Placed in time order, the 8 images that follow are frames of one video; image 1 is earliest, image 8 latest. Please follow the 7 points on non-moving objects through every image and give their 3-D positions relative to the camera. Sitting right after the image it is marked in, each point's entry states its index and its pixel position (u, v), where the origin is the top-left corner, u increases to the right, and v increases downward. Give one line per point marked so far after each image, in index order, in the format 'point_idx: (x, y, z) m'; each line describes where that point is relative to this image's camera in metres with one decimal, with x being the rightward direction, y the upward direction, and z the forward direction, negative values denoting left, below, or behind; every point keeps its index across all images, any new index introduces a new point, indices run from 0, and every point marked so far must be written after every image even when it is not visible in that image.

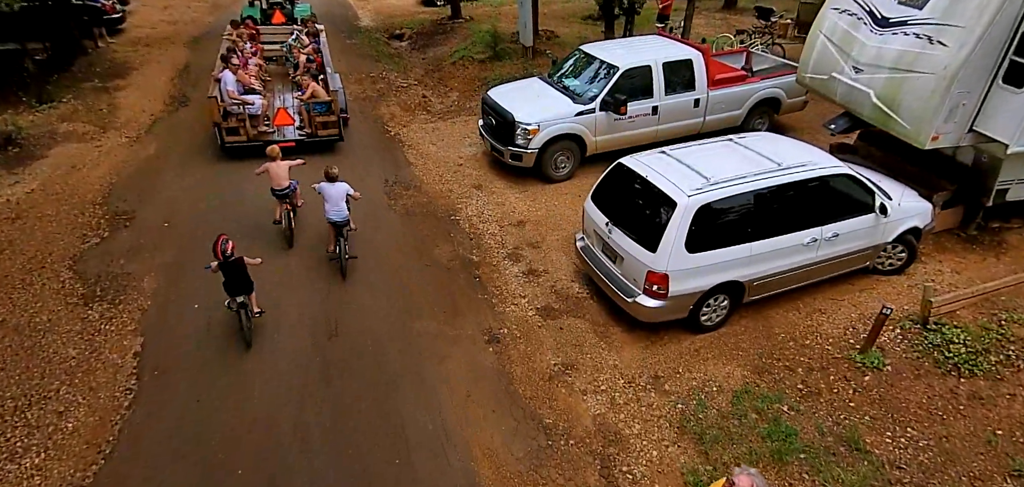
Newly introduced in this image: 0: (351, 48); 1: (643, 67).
0: (-4.8, +5.9, +16.1) m
1: (+2.1, +2.9, +8.6) m
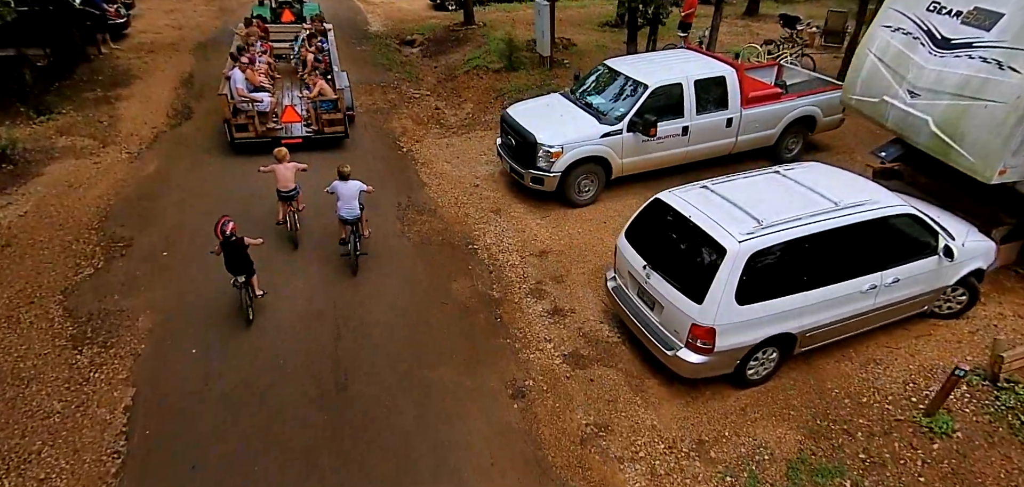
0: (-4.4, +5.5, +15.6) m
1: (+2.5, +2.4, +8.1) m
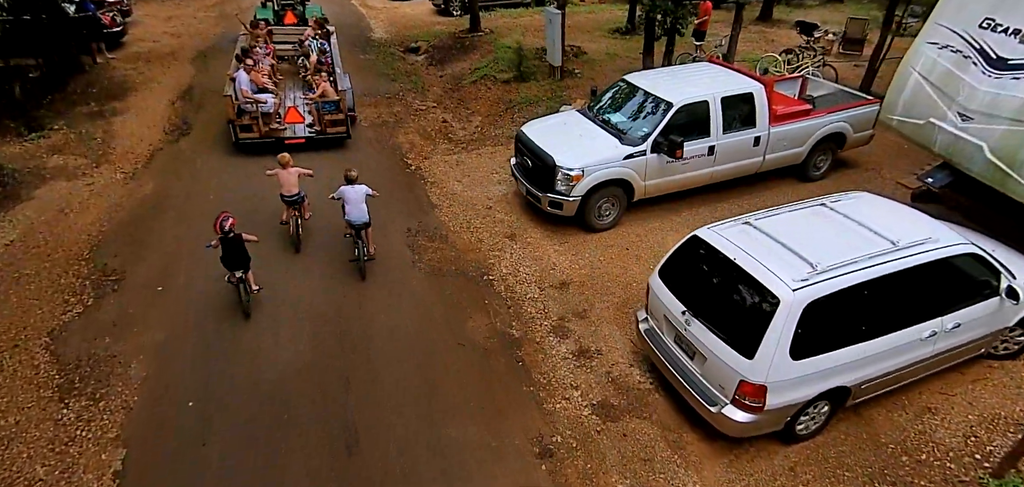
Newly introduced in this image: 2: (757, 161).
0: (-4.2, +5.1, +15.1) m
1: (+2.7, +2.0, +7.6) m
2: (+3.8, +1.3, +8.4) m
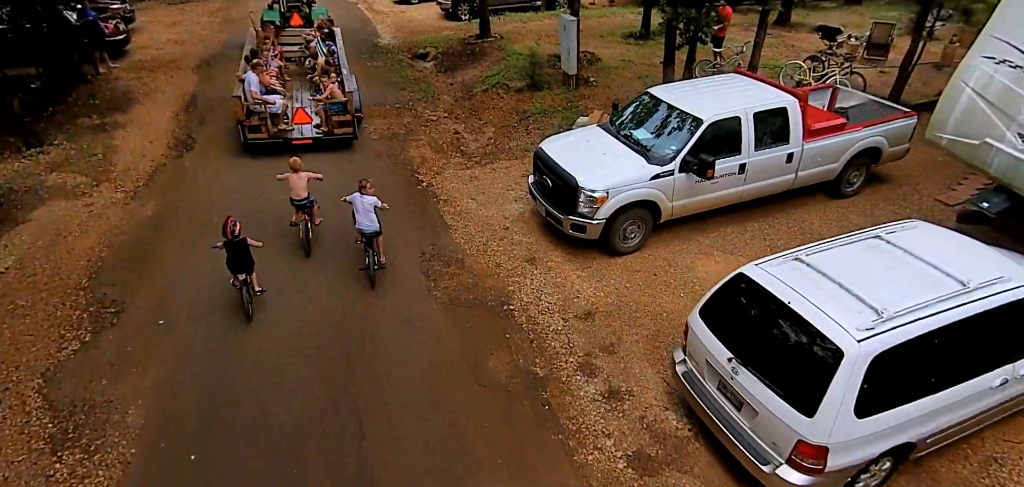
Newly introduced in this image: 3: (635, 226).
0: (-3.9, +4.8, +14.8) m
1: (+2.9, +1.7, +7.2) m
2: (+4.1, +1.0, +7.9) m
3: (+1.7, +0.2, +7.2) m
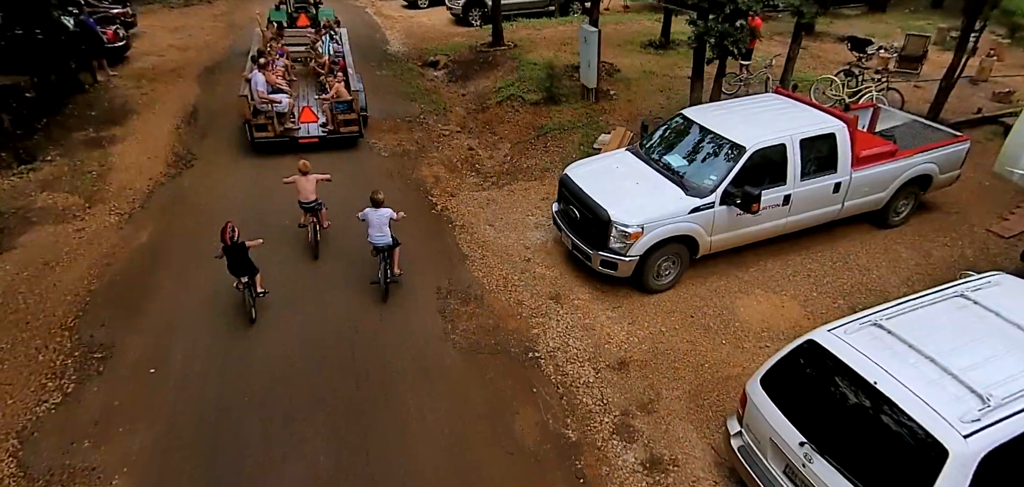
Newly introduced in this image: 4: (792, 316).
0: (-3.5, +4.4, +14.2) m
1: (+3.3, +1.2, +6.6) m
2: (+4.4, +0.5, +7.3) m
3: (+2.0, -0.2, +6.6) m
4: (+3.4, -0.9, +6.5) m
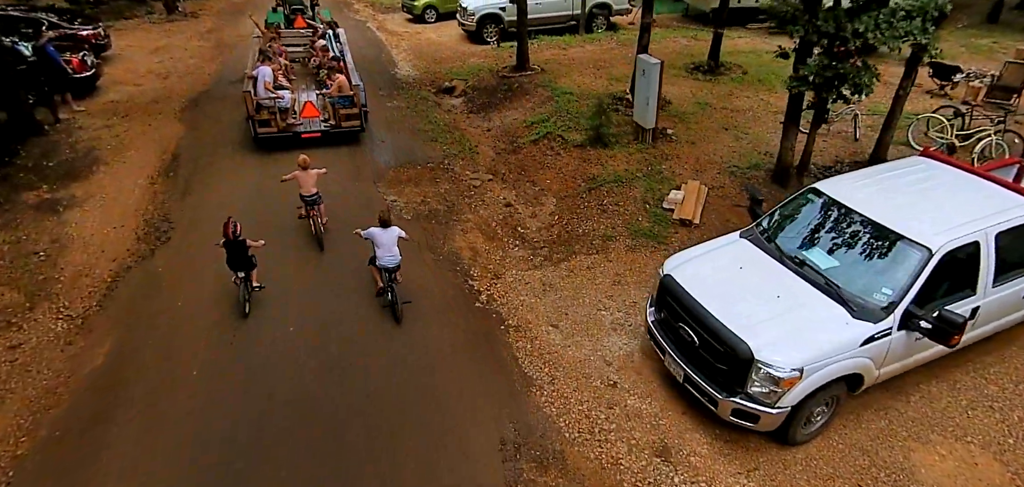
0: (-2.7, +3.1, +12.3) m
1: (+4.1, 0.0, +4.8) m
2: (+5.3, -0.7, +5.5) m
3: (+2.8, -1.5, +4.8) m
4: (+4.3, -2.1, +4.7) m
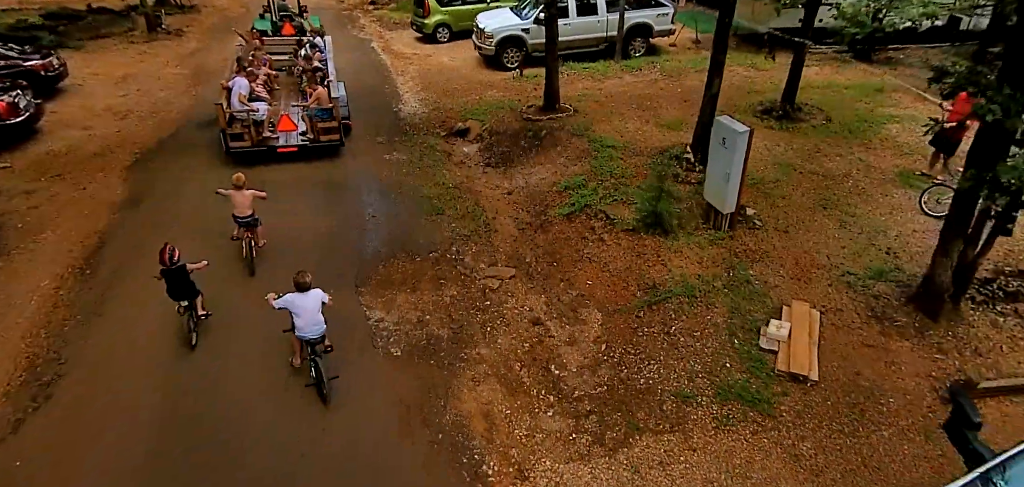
0: (-2.2, +1.5, +10.0) m
1: (+4.3, -1.7, +2.3) m
2: (+5.5, -2.5, +3.0) m
3: (+3.0, -3.1, +2.3) m
4: (+4.5, -3.8, +2.1) m
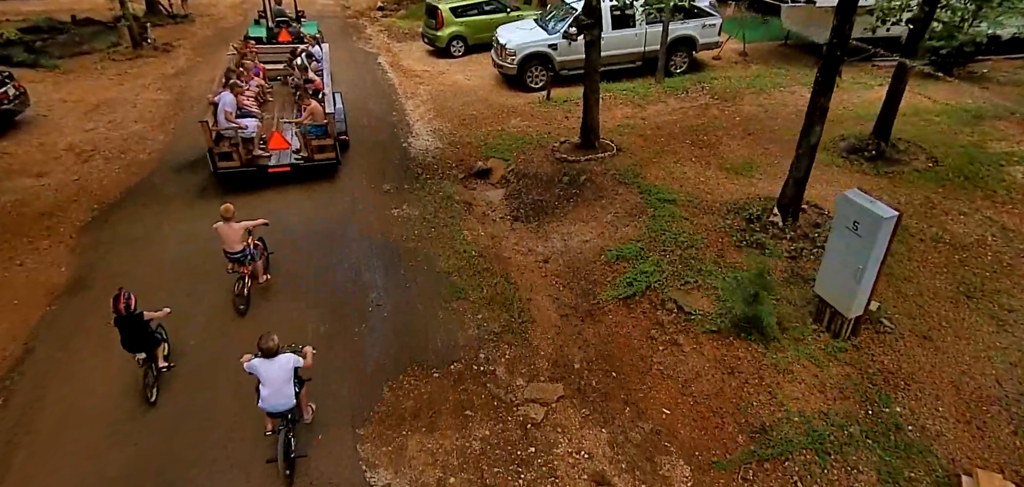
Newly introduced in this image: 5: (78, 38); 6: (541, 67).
0: (-1.7, +0.3, +8.2) m
1: (+4.8, -2.9, +0.4) m
2: (+5.9, -3.6, +1.1) m
3: (+3.5, -4.3, +0.5) m
4: (+4.9, -5.0, +0.3) m
5: (-13.5, +6.3, +16.6) m
6: (+0.7, +4.2, +12.8) m
